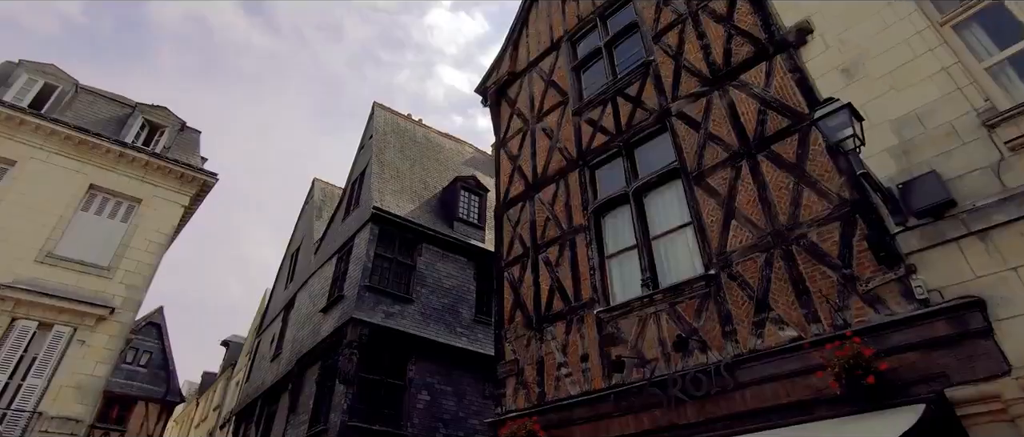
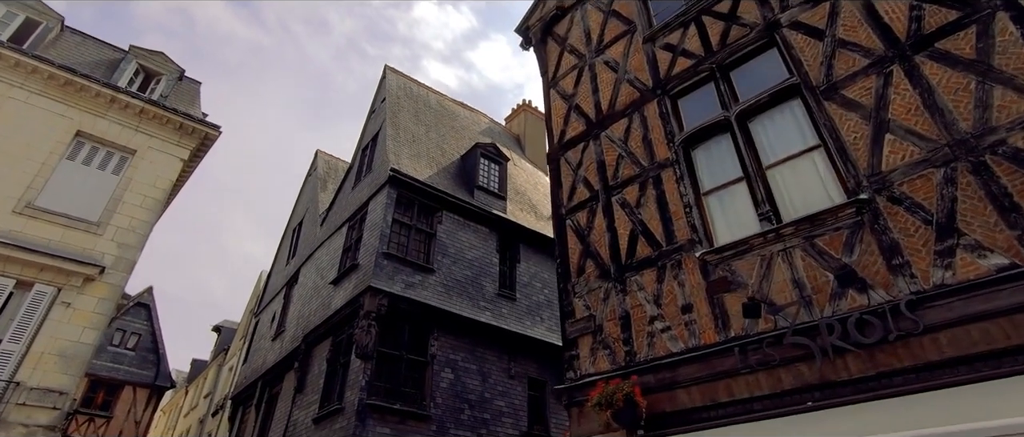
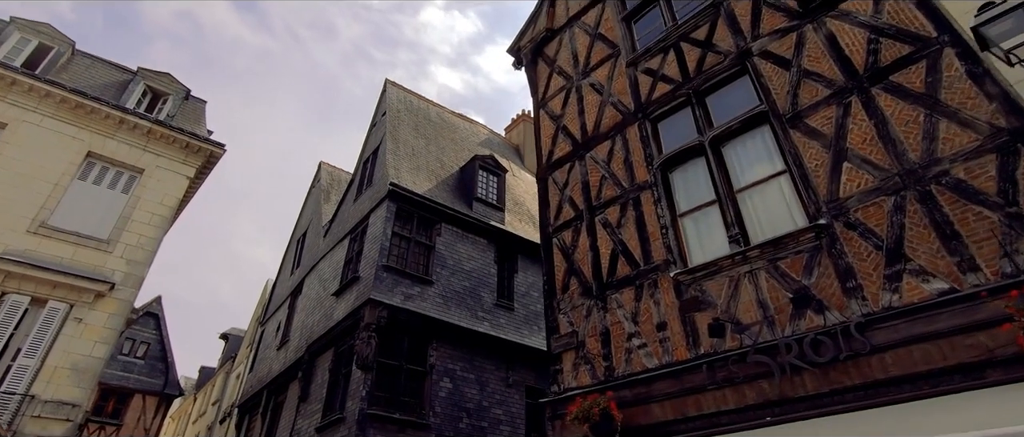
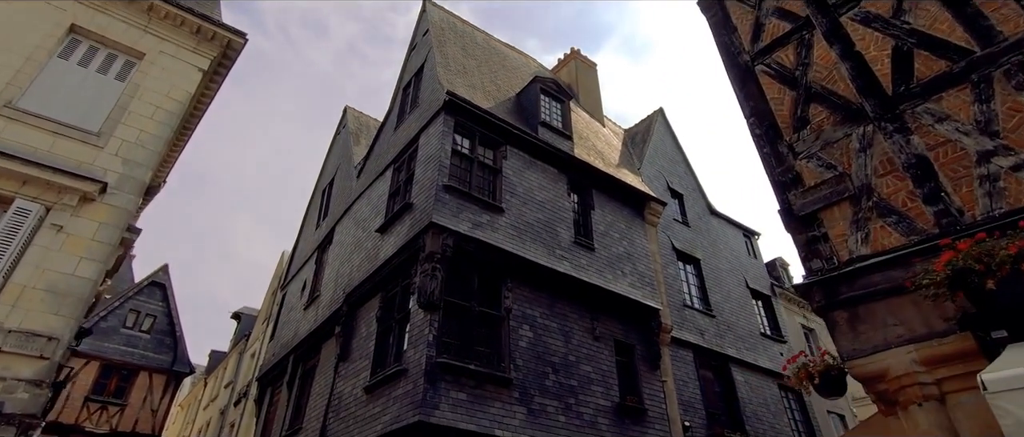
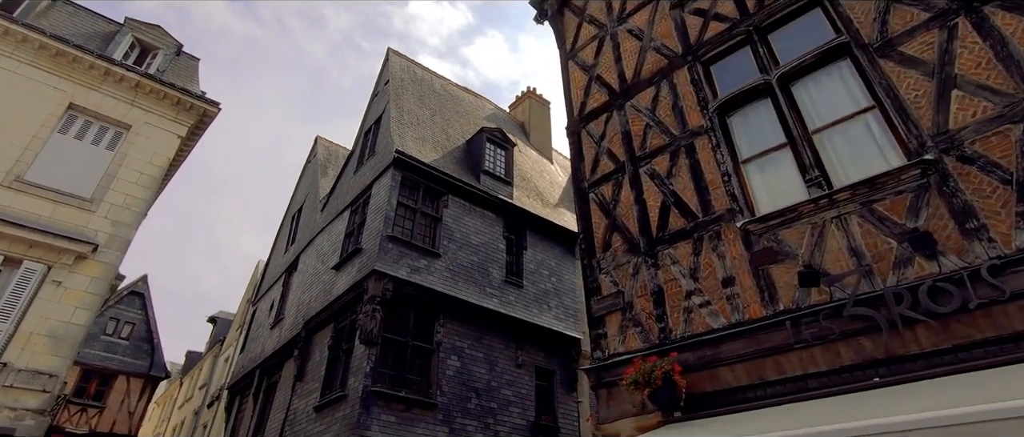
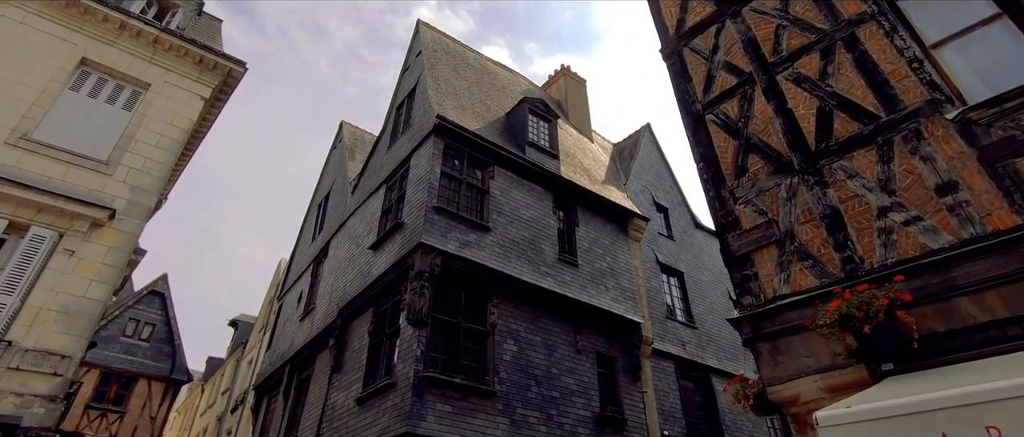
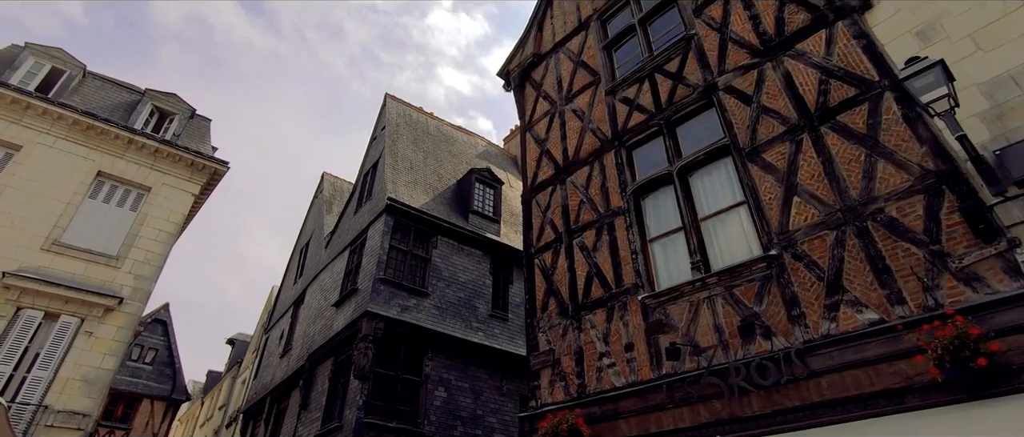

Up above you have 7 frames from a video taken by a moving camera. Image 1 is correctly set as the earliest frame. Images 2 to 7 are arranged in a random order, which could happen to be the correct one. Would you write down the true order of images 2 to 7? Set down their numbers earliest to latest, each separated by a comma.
7, 3, 2, 5, 6, 4
